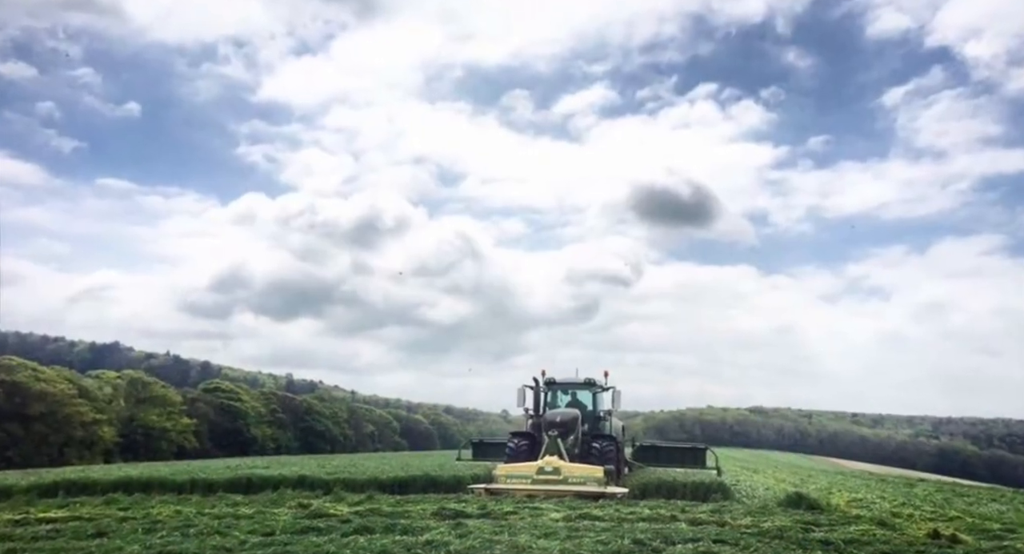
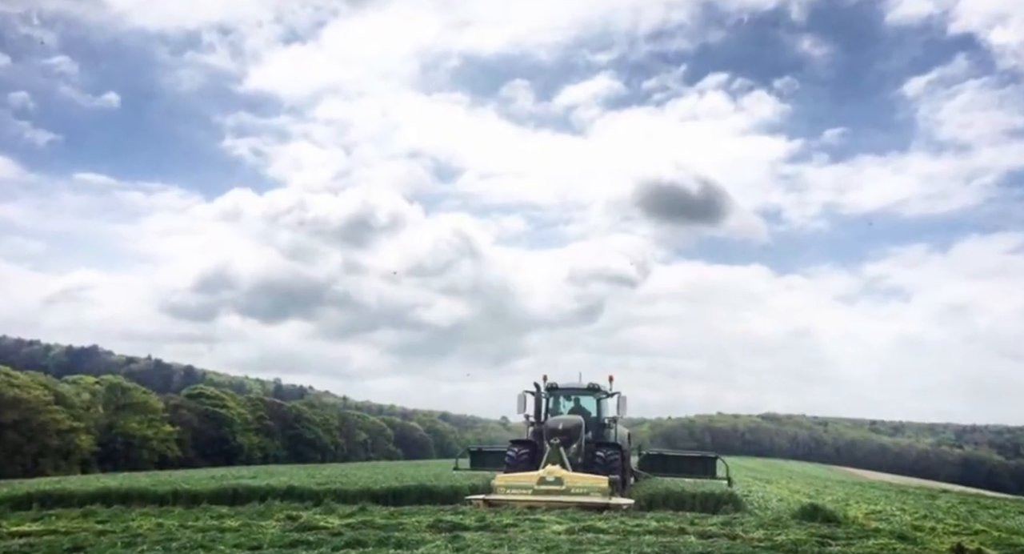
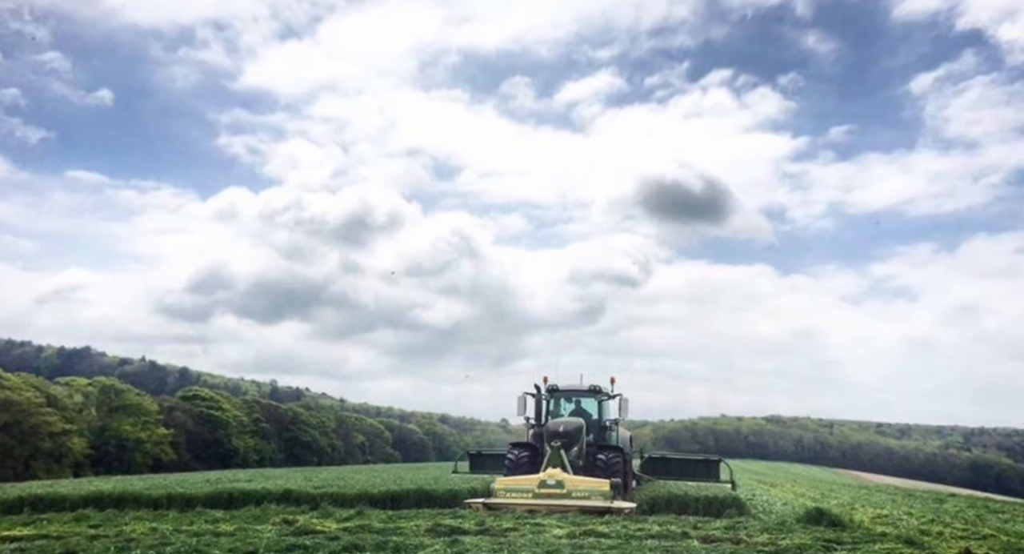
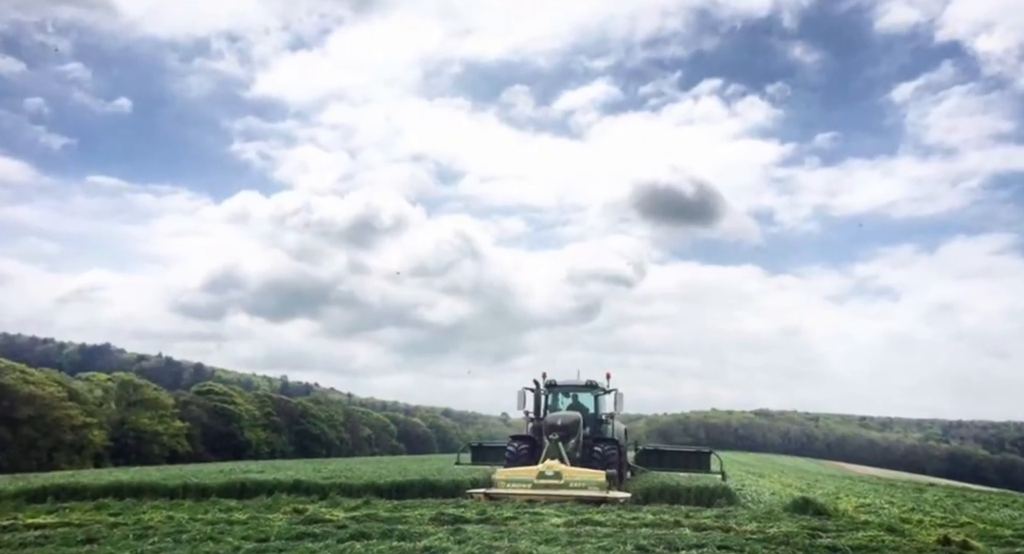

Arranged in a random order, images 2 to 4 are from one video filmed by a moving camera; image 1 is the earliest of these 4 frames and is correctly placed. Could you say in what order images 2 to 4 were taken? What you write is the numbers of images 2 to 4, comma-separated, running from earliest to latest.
4, 2, 3
